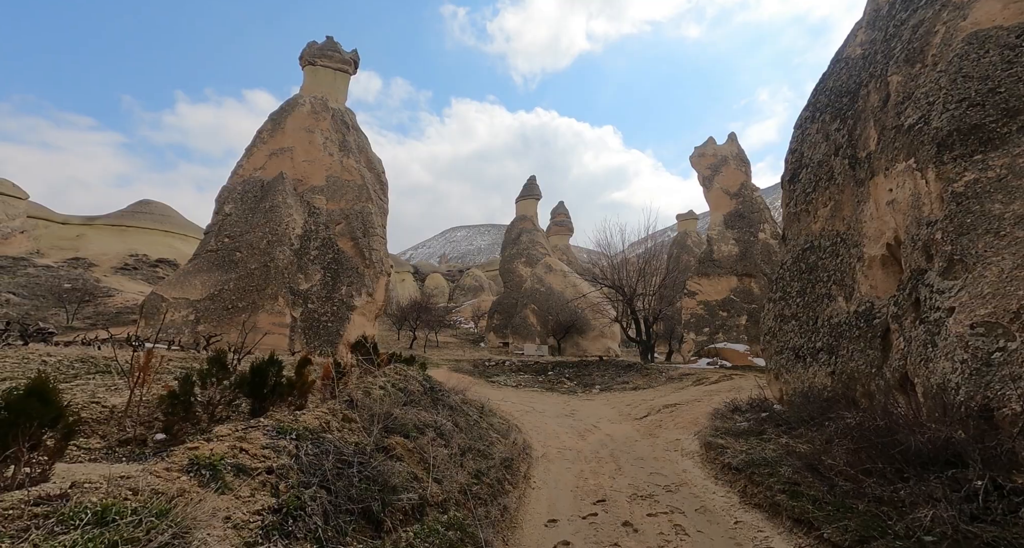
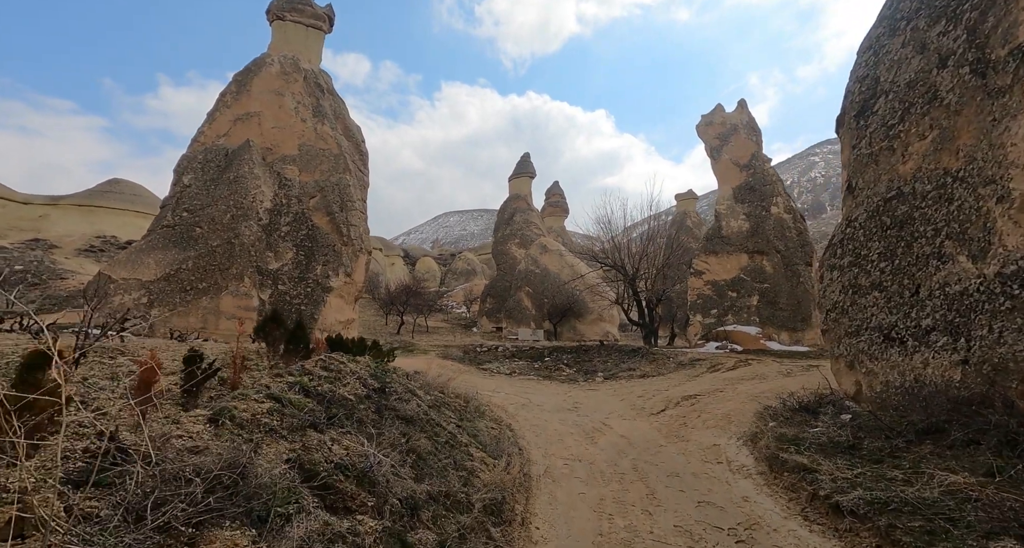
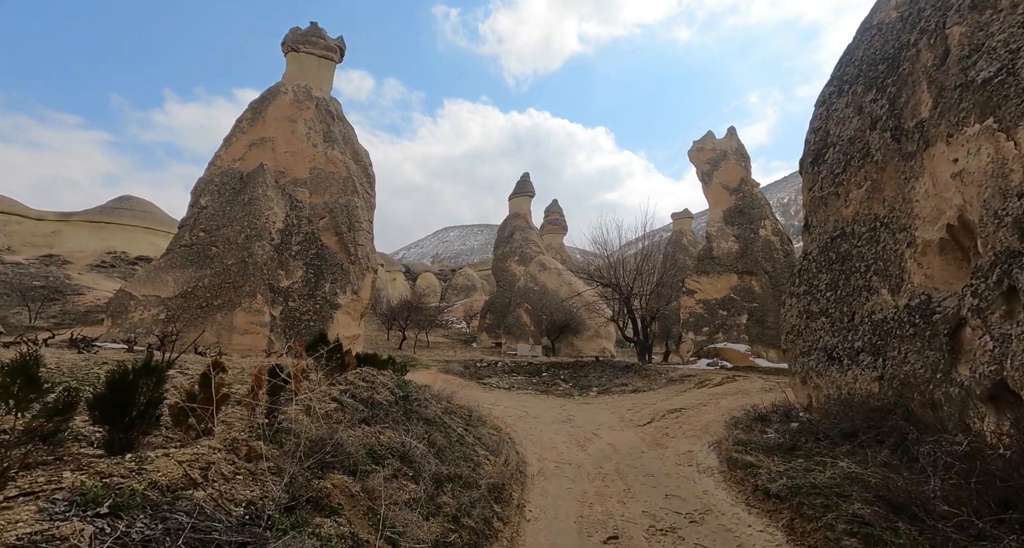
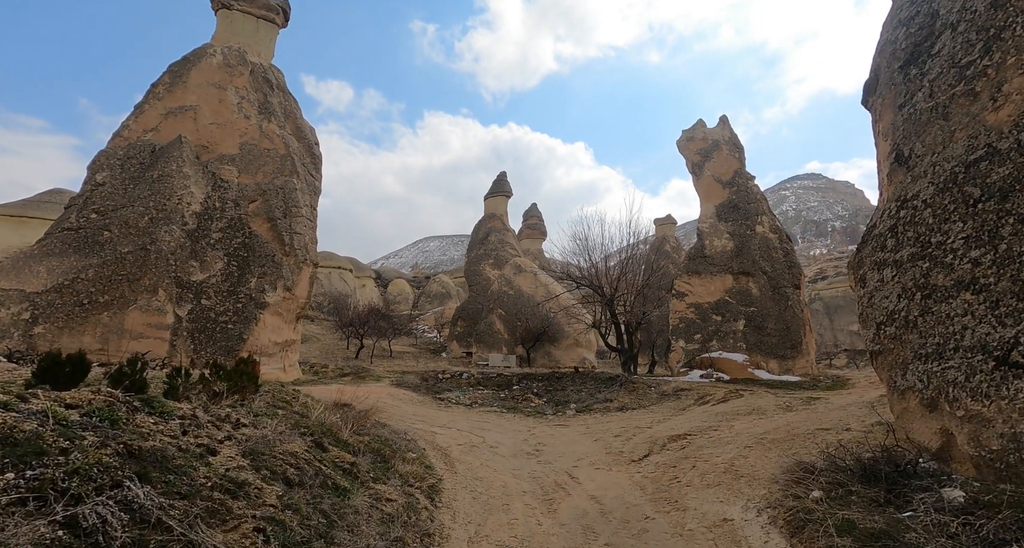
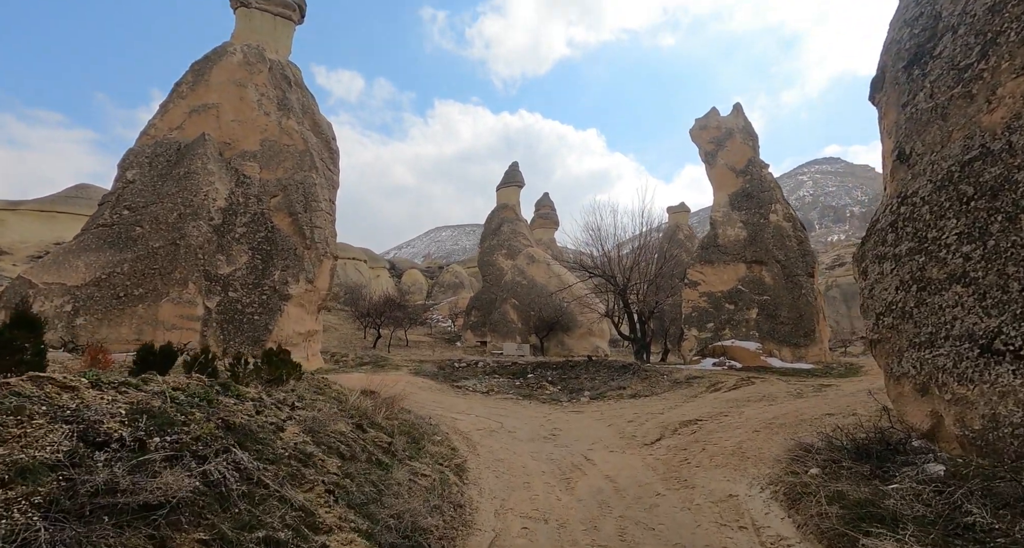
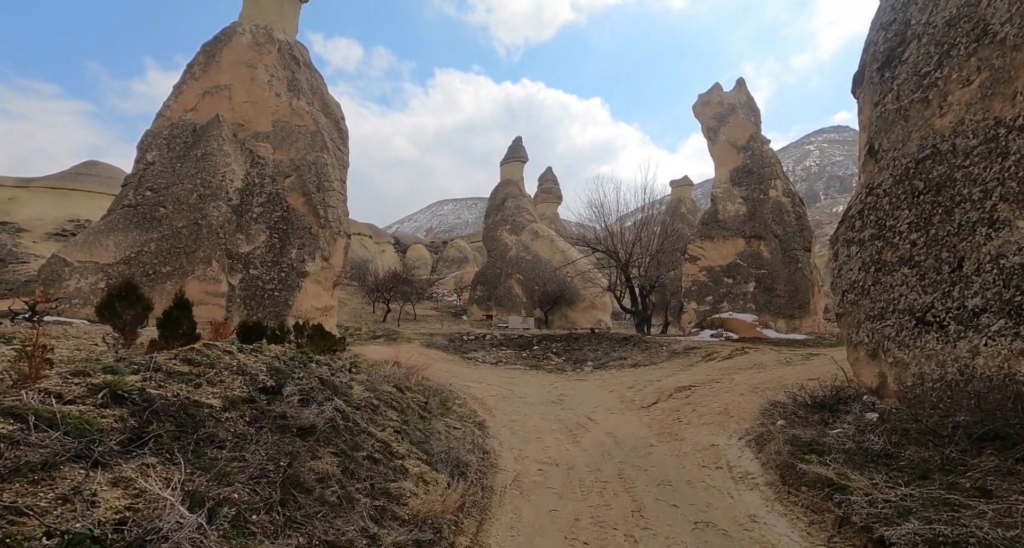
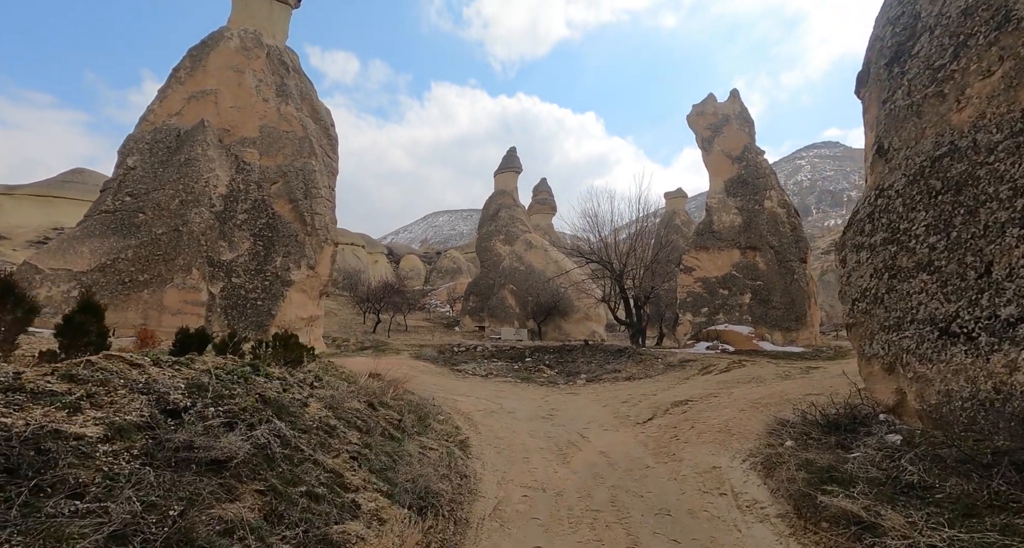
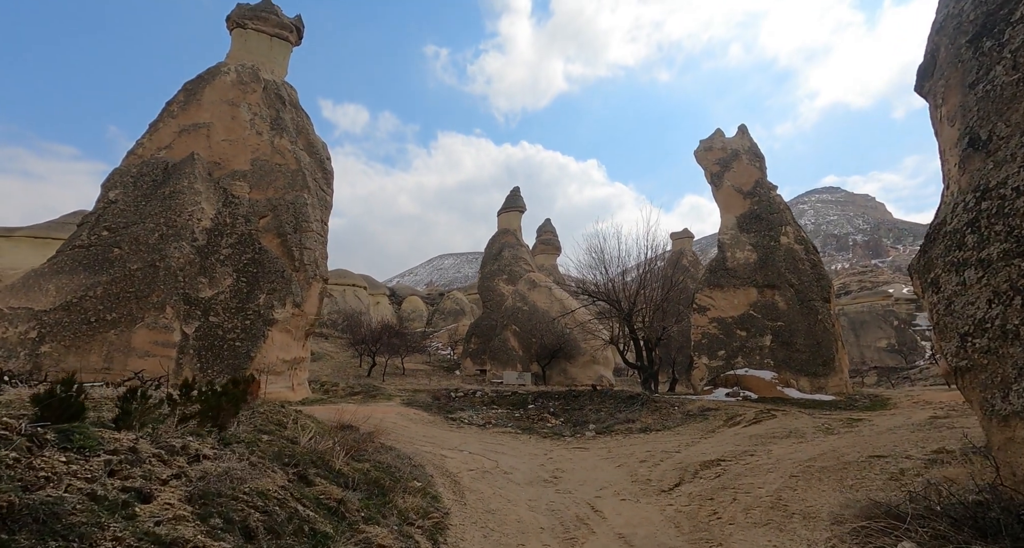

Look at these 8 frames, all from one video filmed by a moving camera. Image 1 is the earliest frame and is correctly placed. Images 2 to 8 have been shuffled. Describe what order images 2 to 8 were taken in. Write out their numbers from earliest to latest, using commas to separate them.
3, 2, 6, 7, 5, 4, 8
